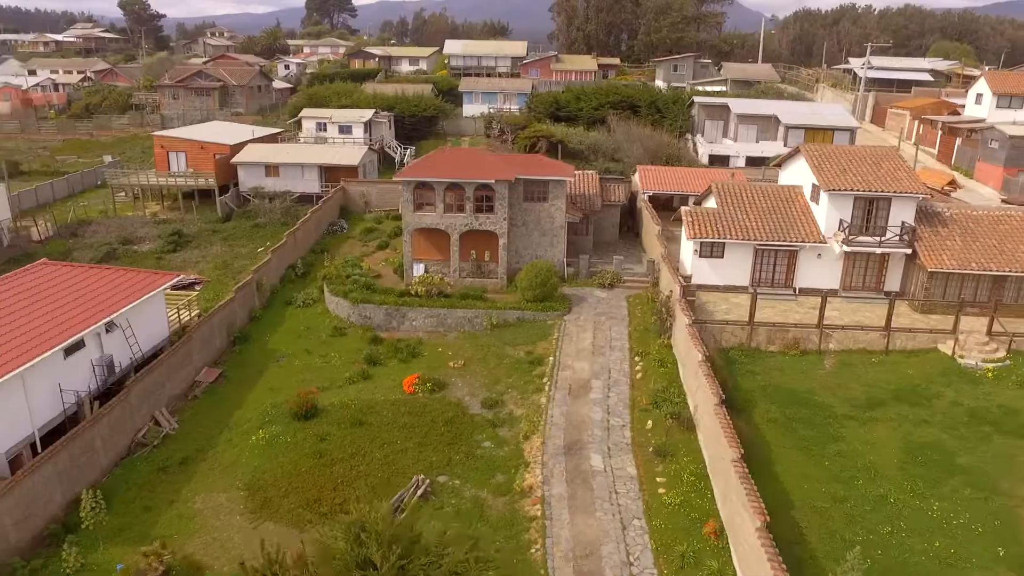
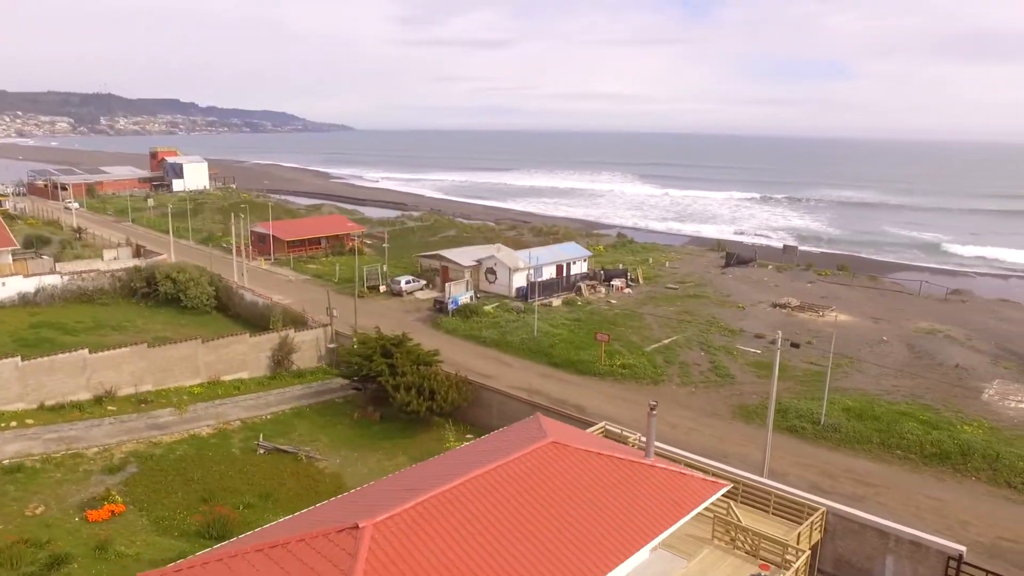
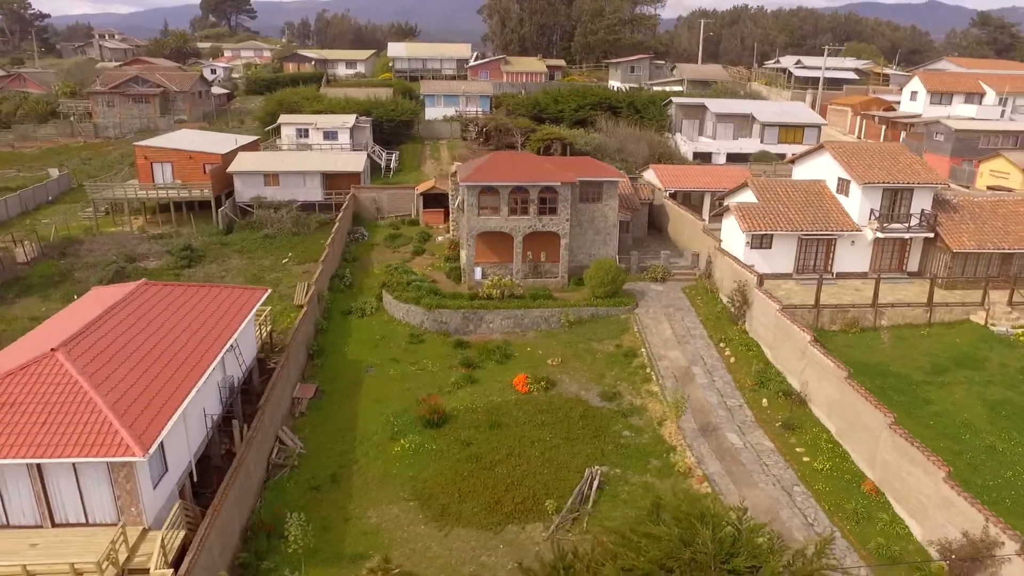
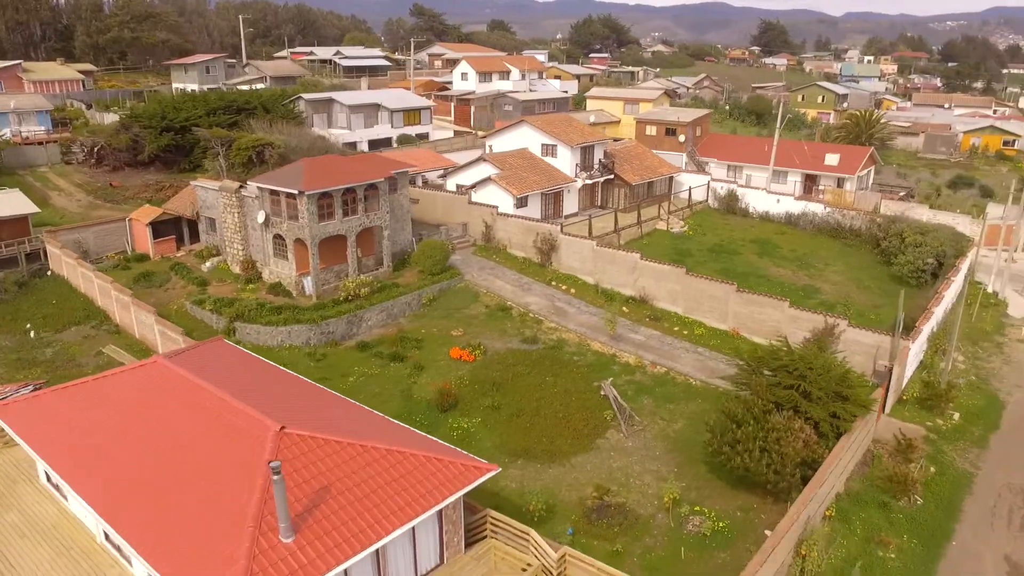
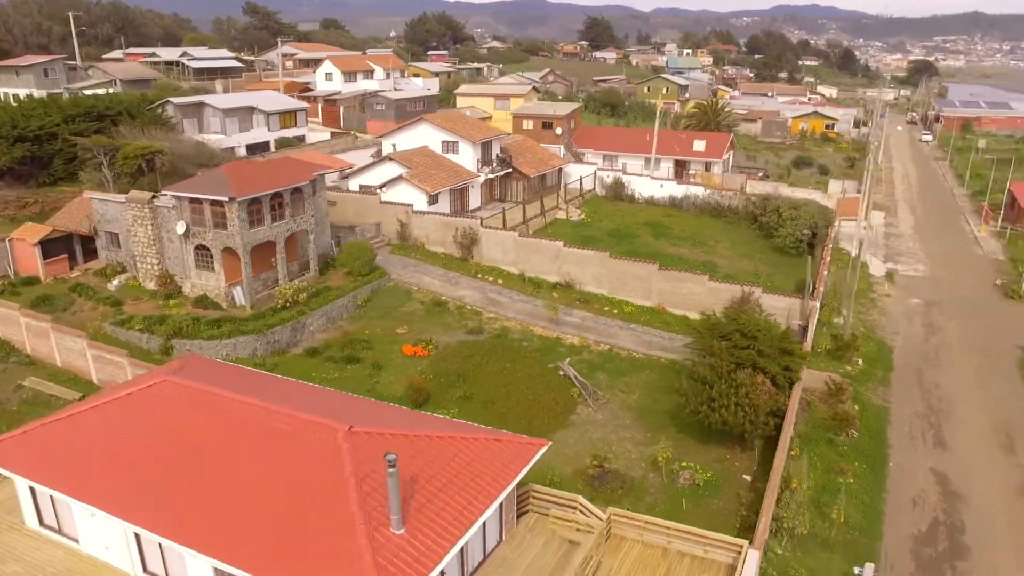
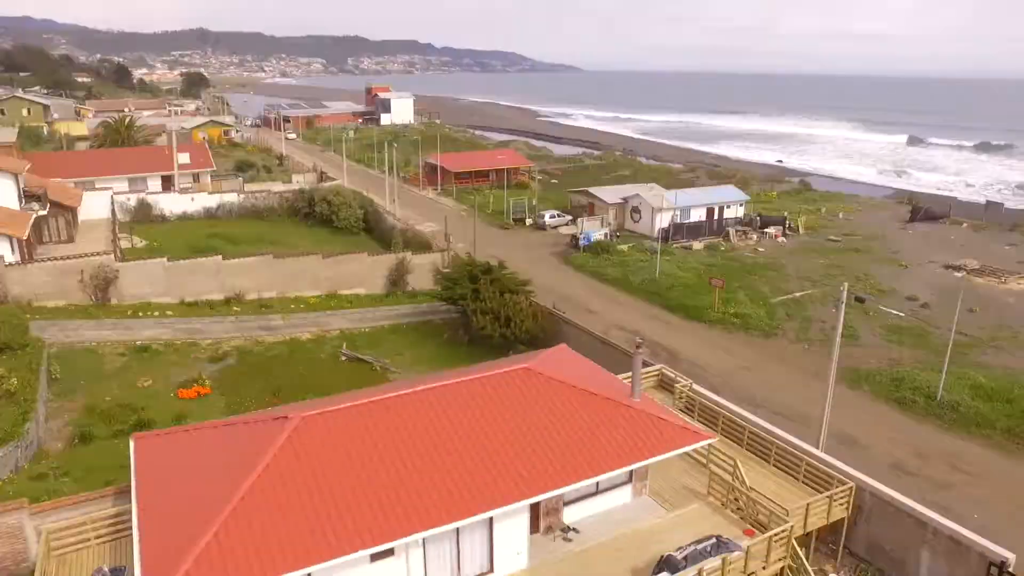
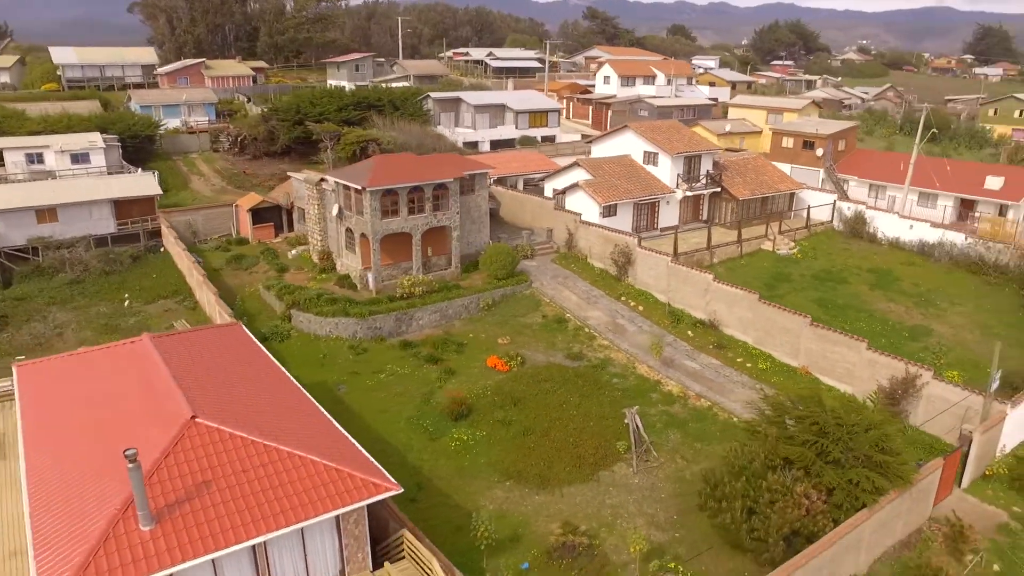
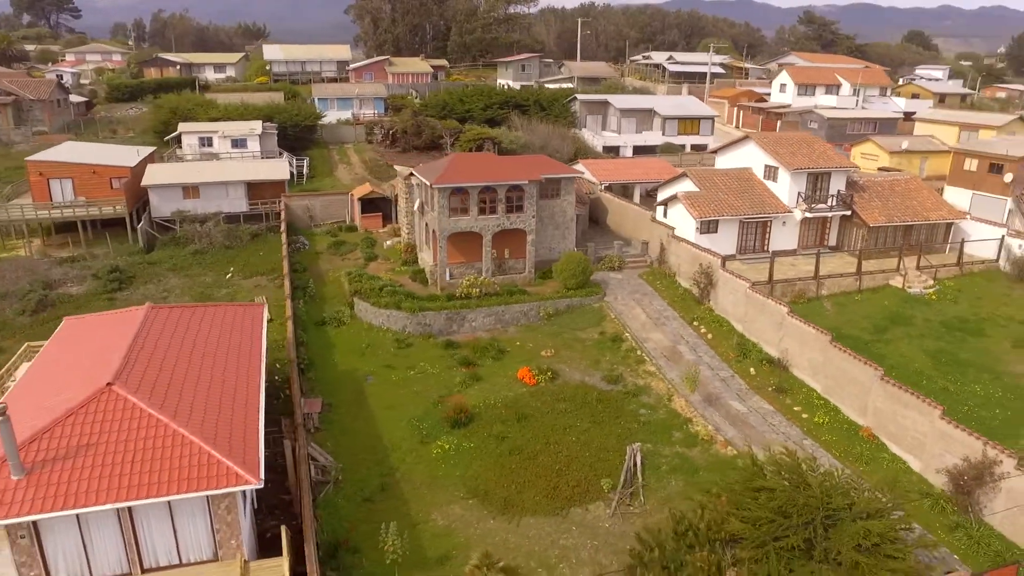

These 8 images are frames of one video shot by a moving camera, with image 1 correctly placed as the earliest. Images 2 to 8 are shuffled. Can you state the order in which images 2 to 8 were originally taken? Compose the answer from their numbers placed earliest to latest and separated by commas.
3, 8, 7, 4, 5, 6, 2
